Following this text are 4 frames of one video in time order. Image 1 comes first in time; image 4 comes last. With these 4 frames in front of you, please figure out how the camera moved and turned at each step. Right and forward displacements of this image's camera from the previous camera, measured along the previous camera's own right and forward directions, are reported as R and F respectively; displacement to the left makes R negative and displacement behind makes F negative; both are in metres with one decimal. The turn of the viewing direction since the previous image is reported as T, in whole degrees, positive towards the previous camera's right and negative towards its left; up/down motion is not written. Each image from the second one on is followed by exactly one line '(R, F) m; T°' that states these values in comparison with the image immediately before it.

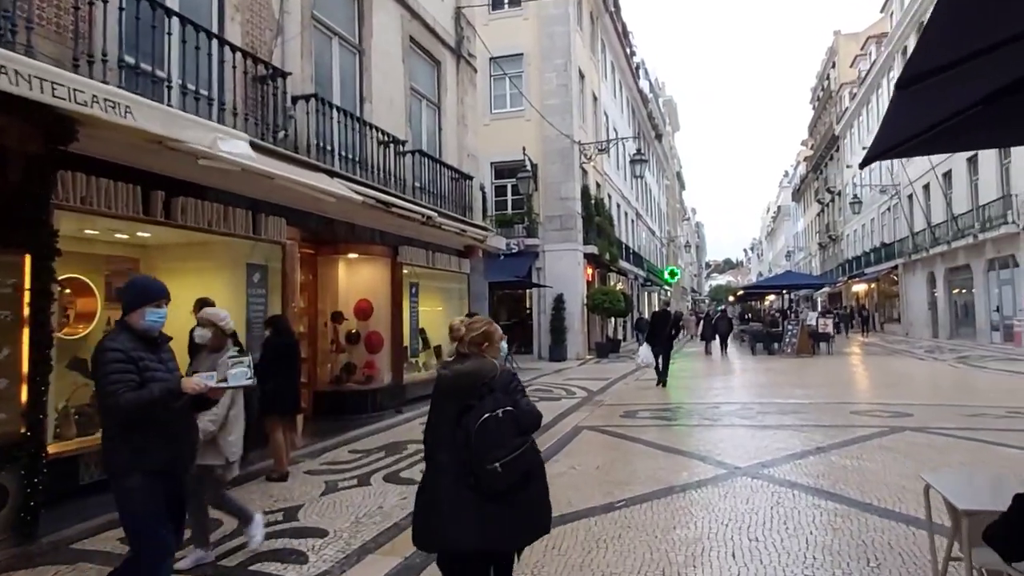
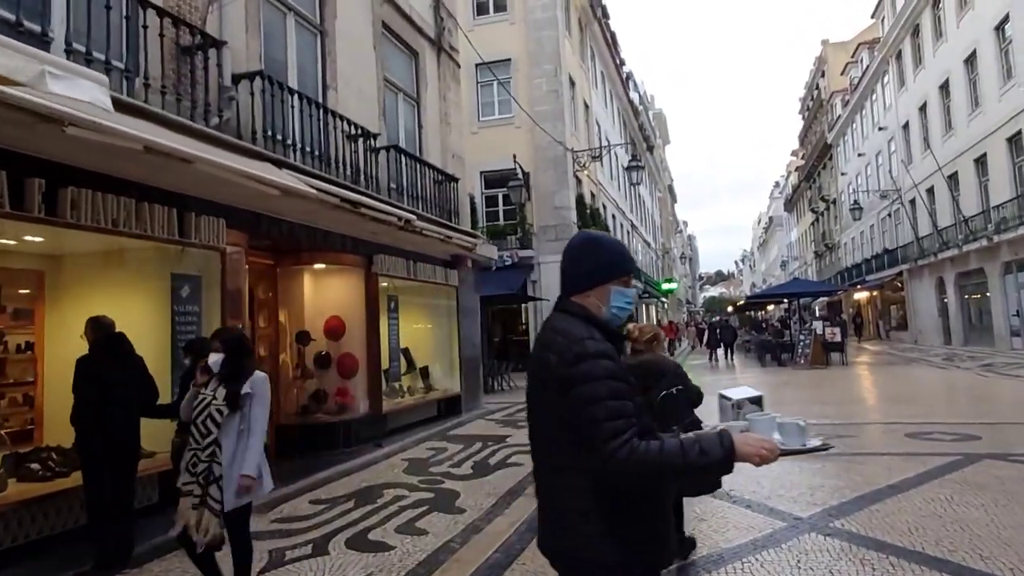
(0.0, +1.4) m; +1°
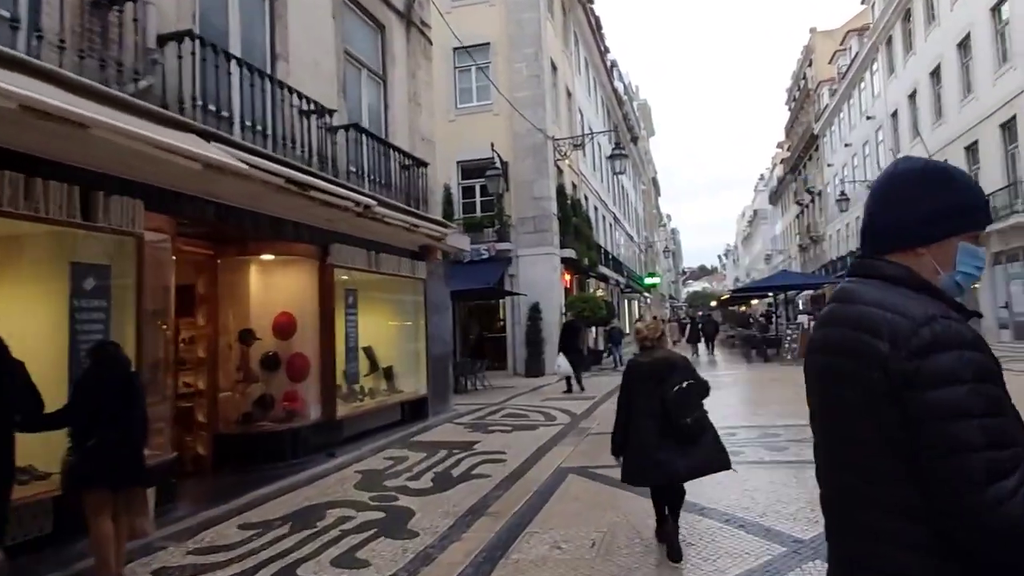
(+0.2, +0.8) m; +1°
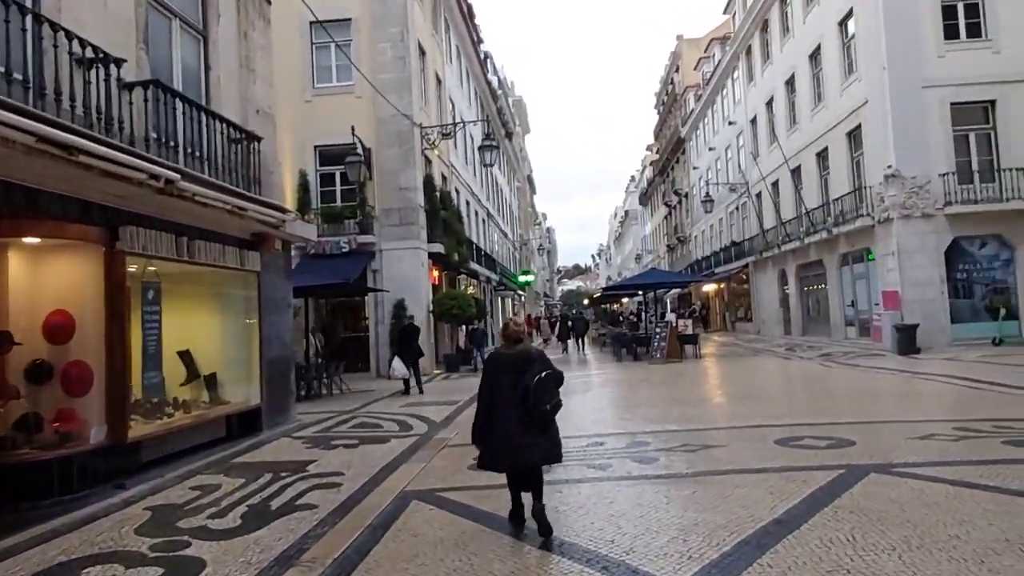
(+0.4, +1.0) m; +10°
